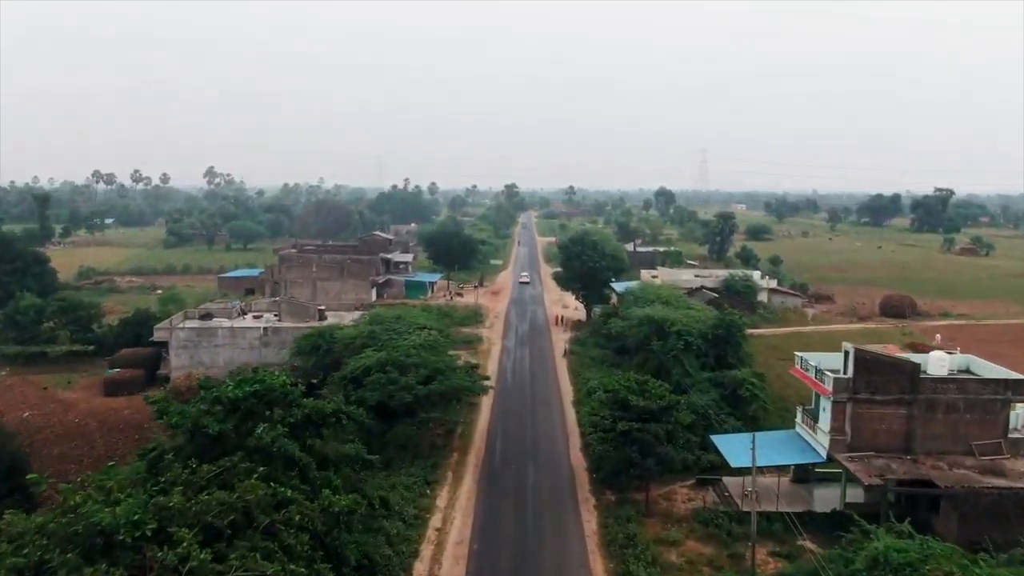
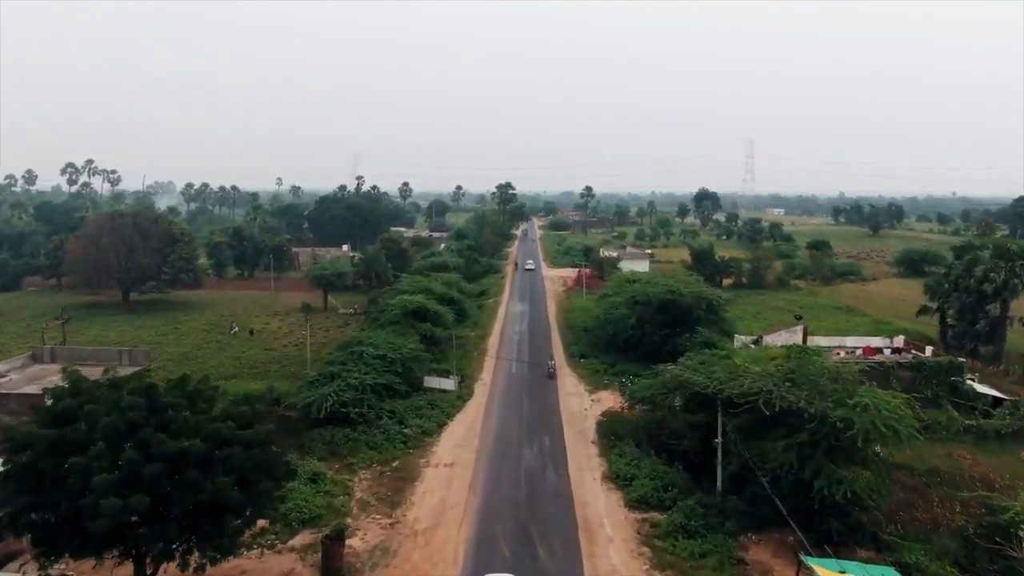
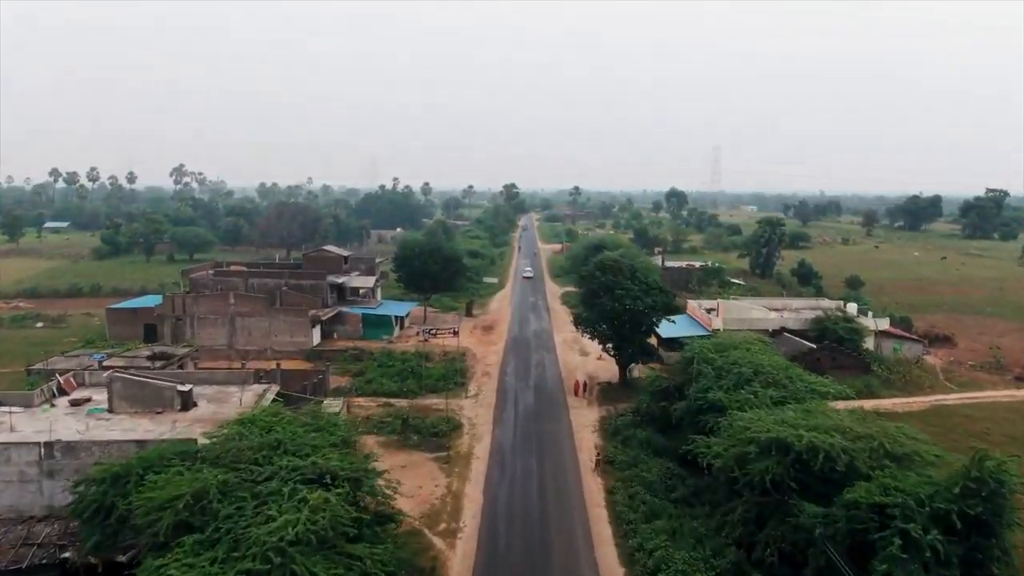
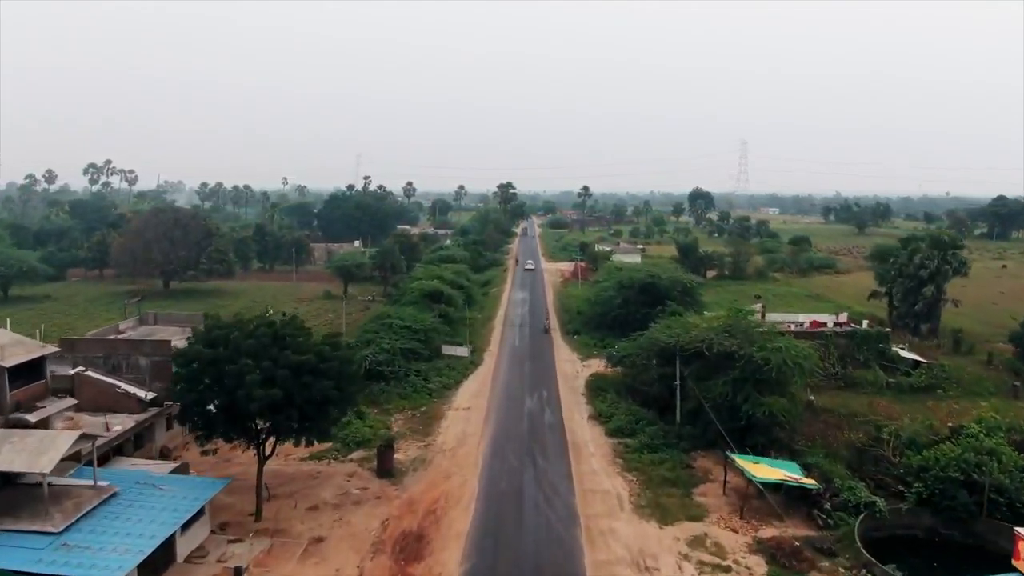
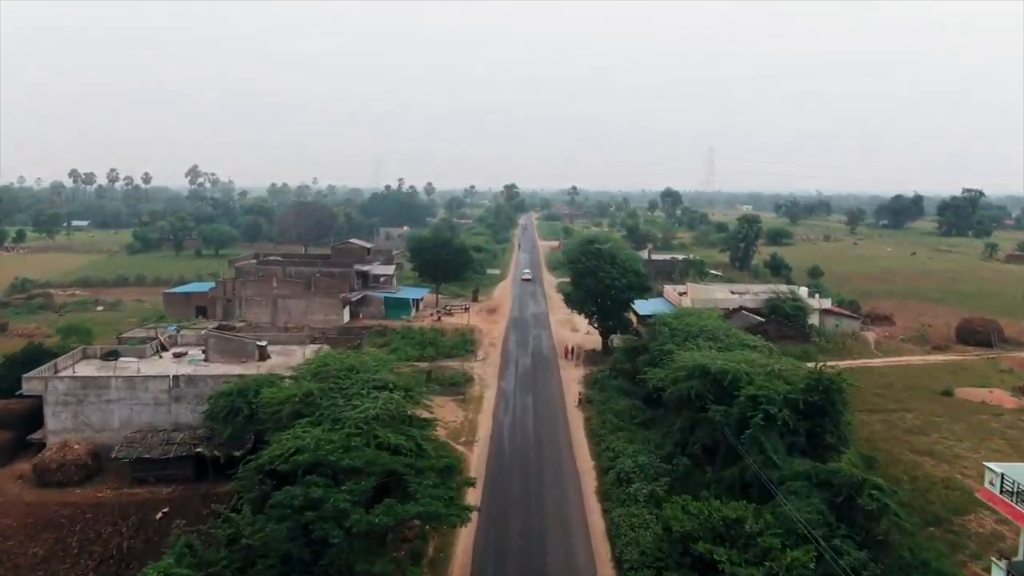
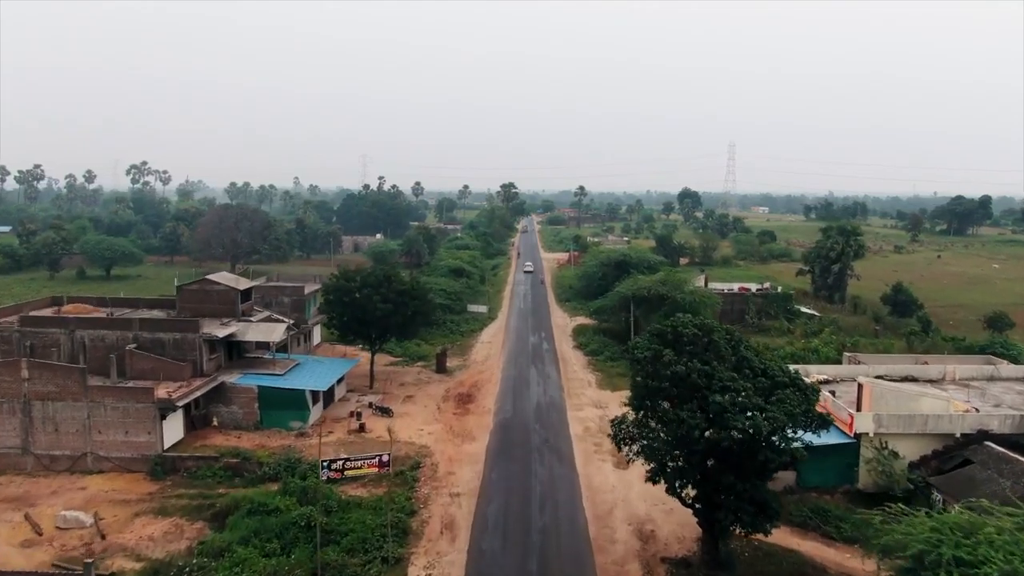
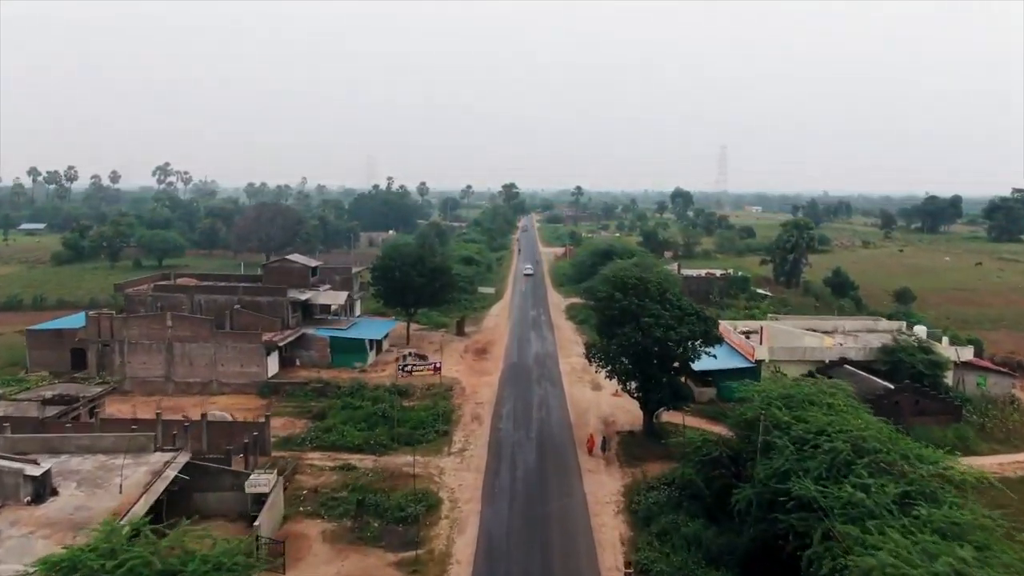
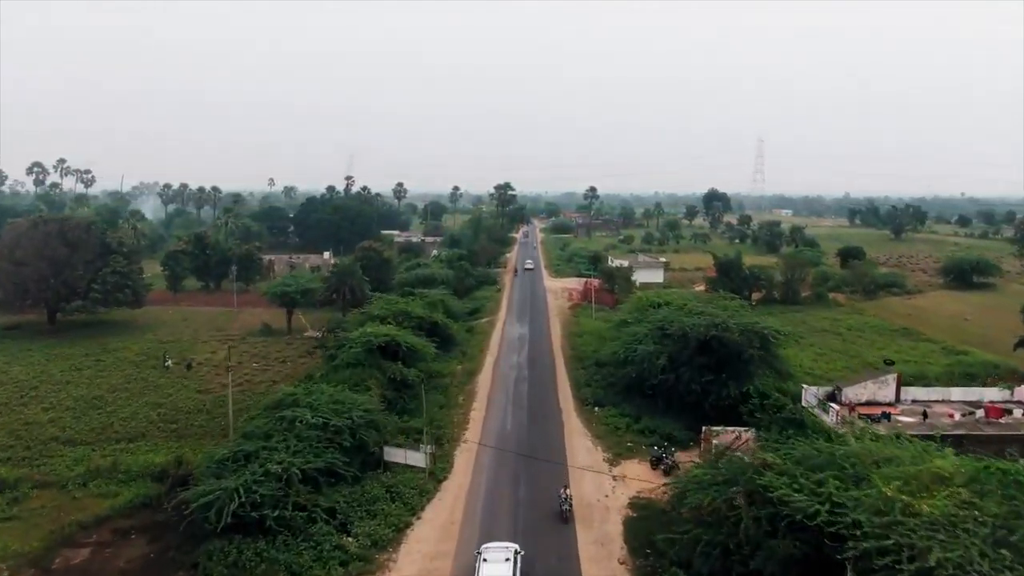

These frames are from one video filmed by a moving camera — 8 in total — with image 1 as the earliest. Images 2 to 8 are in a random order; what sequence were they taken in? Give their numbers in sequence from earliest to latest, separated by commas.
5, 3, 7, 6, 4, 2, 8
